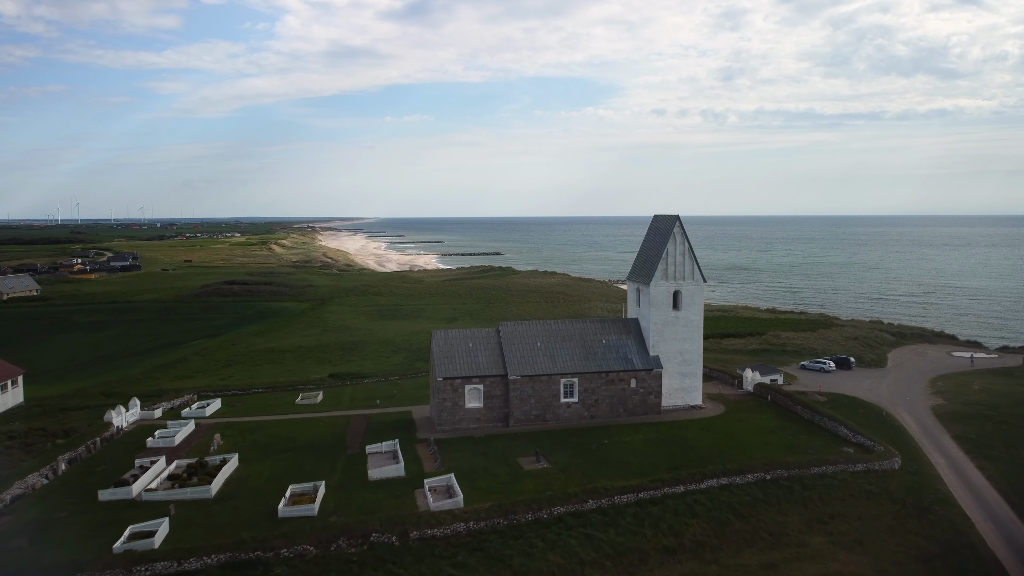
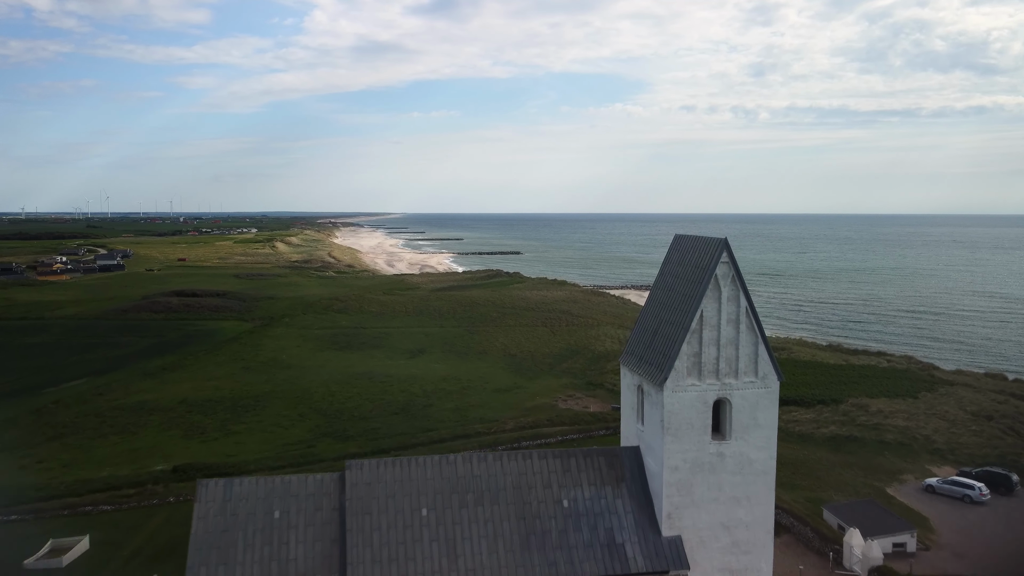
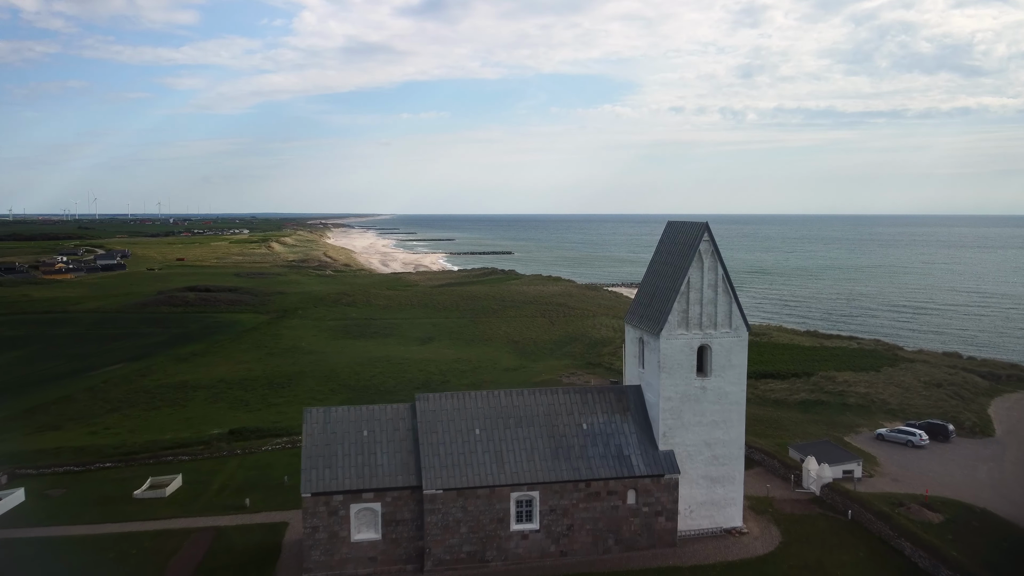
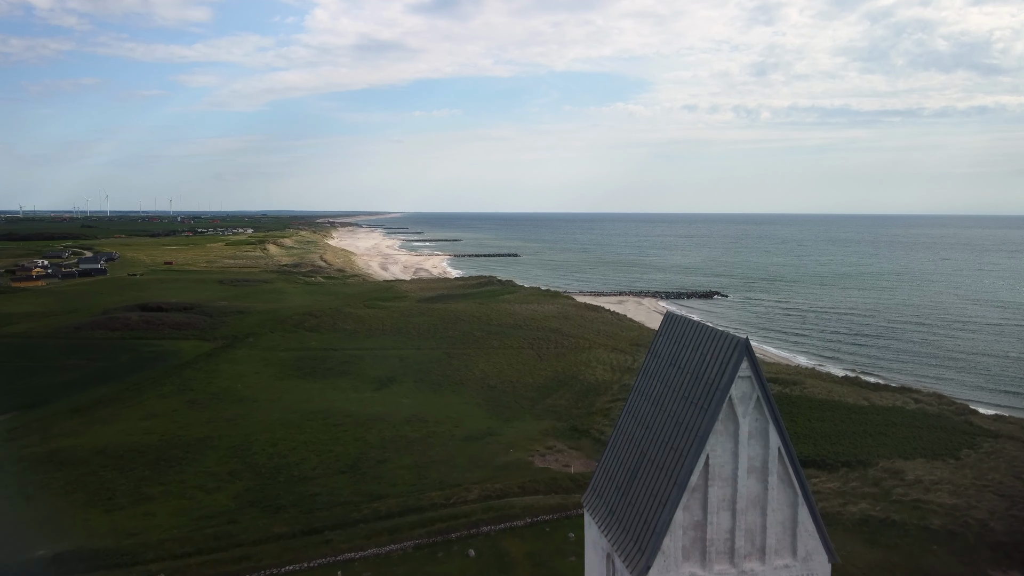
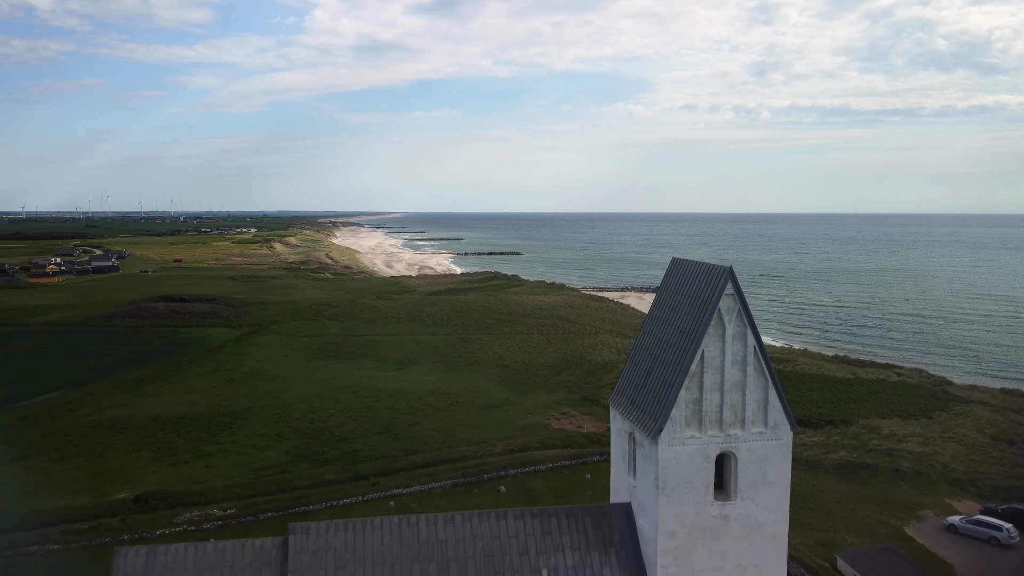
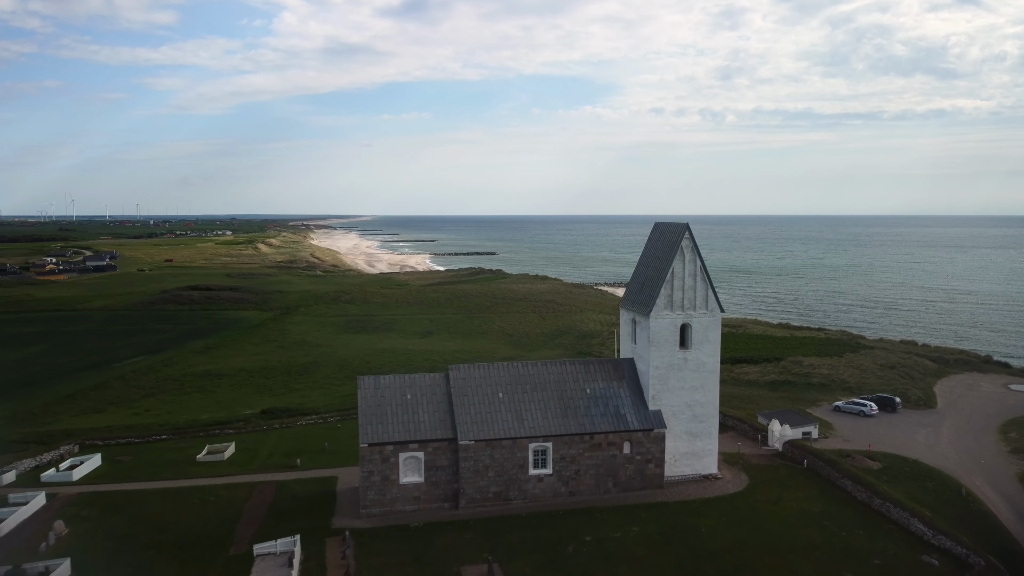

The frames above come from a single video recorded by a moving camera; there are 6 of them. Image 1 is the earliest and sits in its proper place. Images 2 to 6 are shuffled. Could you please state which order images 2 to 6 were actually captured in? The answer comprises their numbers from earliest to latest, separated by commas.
6, 3, 2, 5, 4
